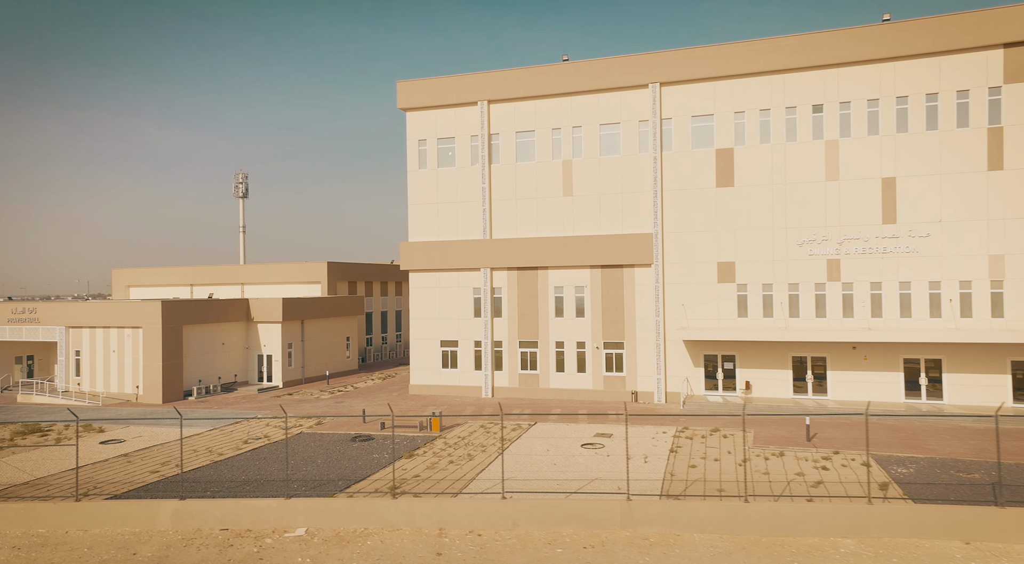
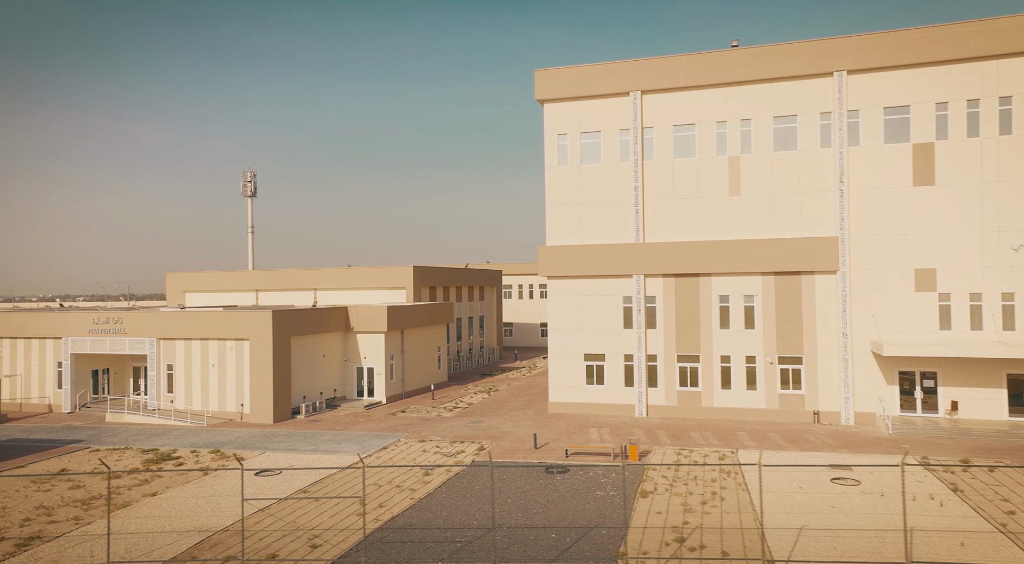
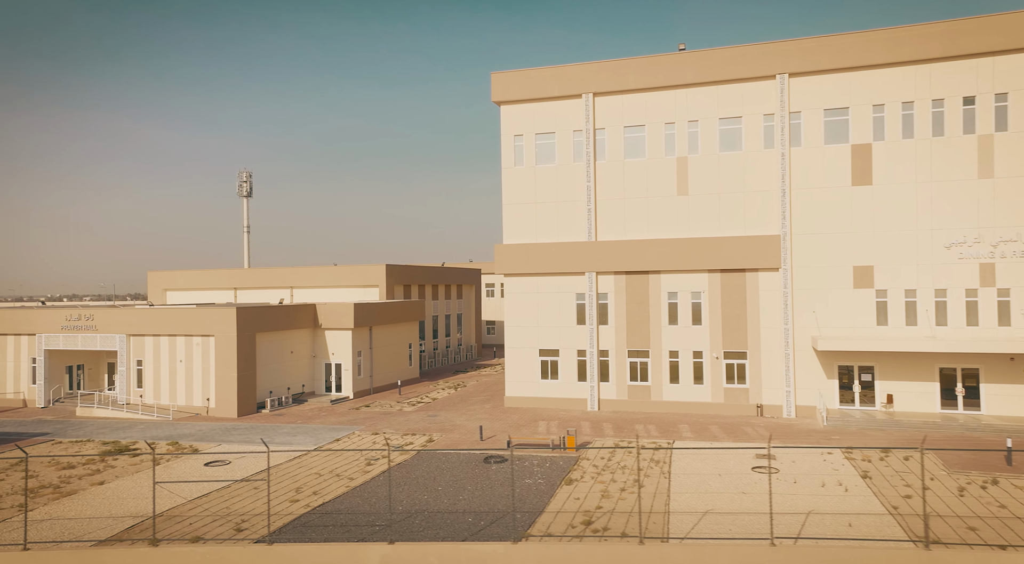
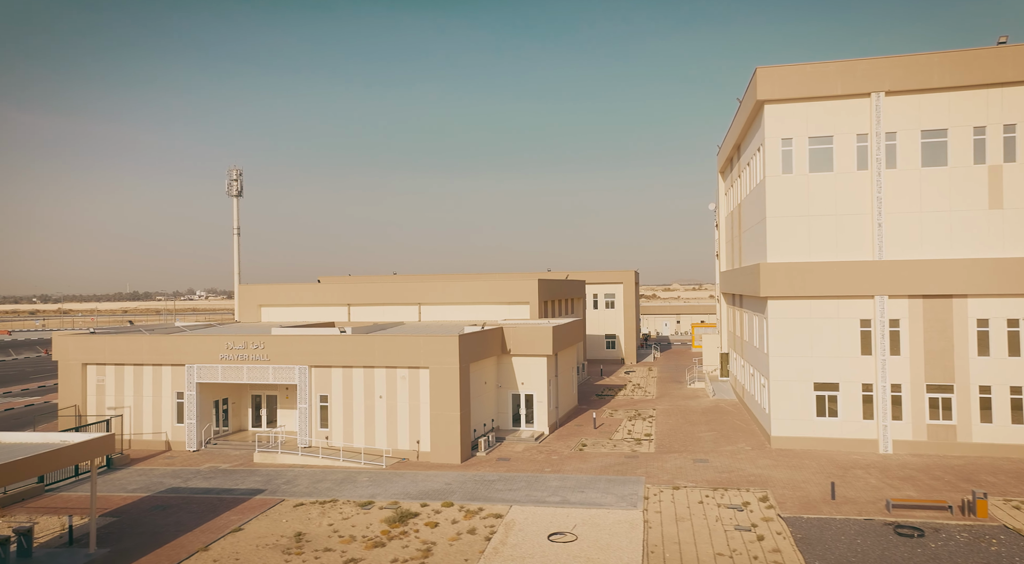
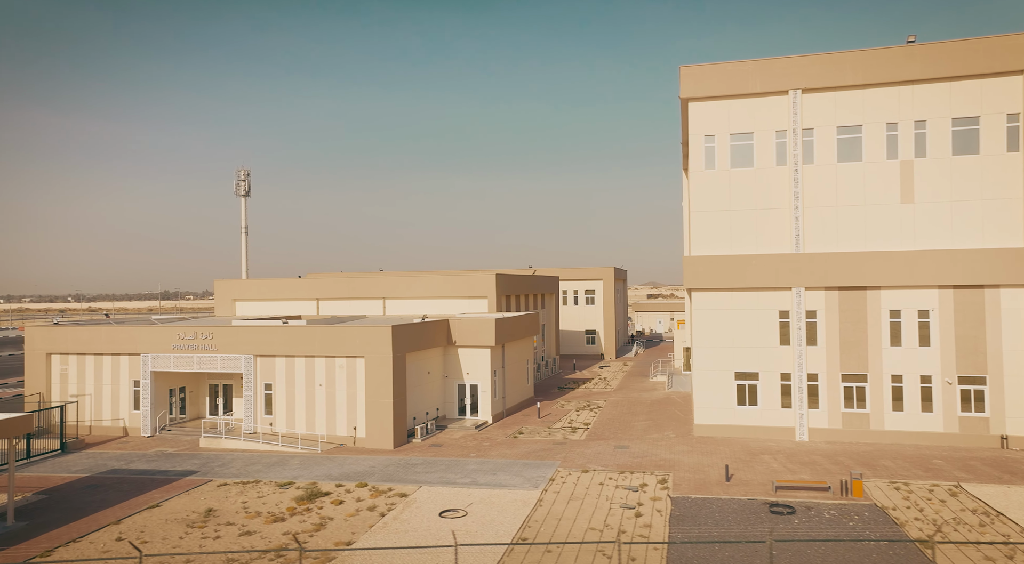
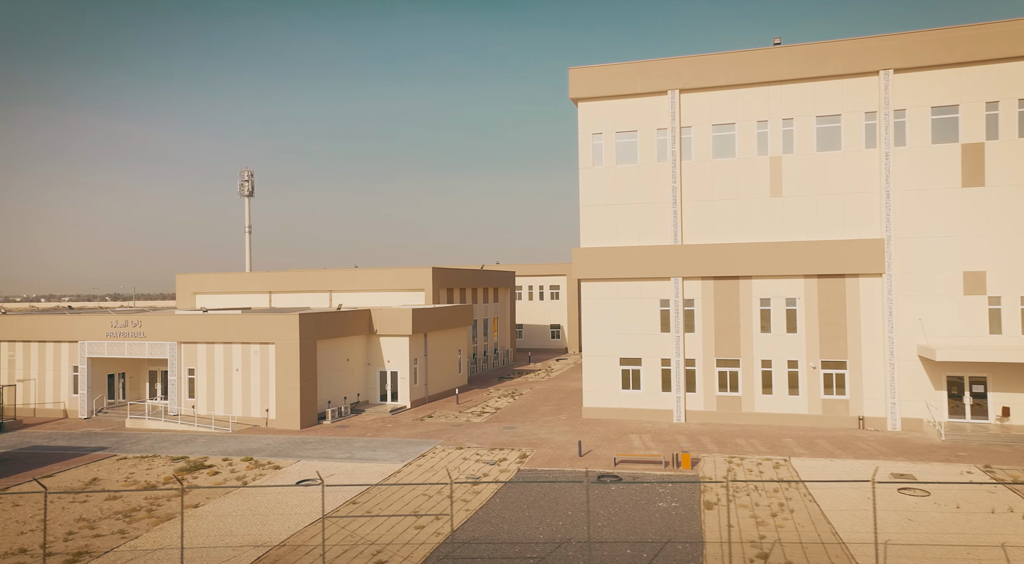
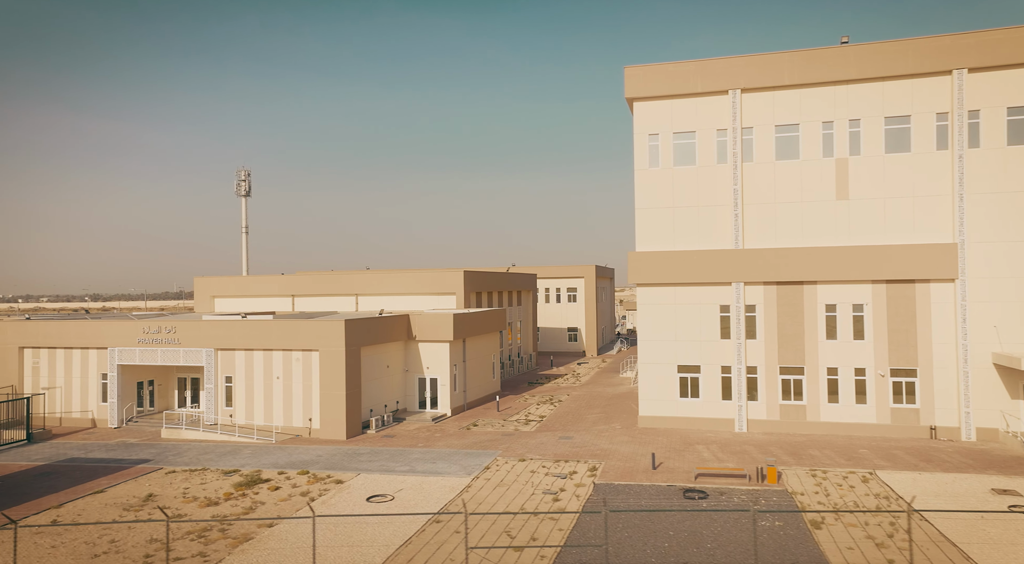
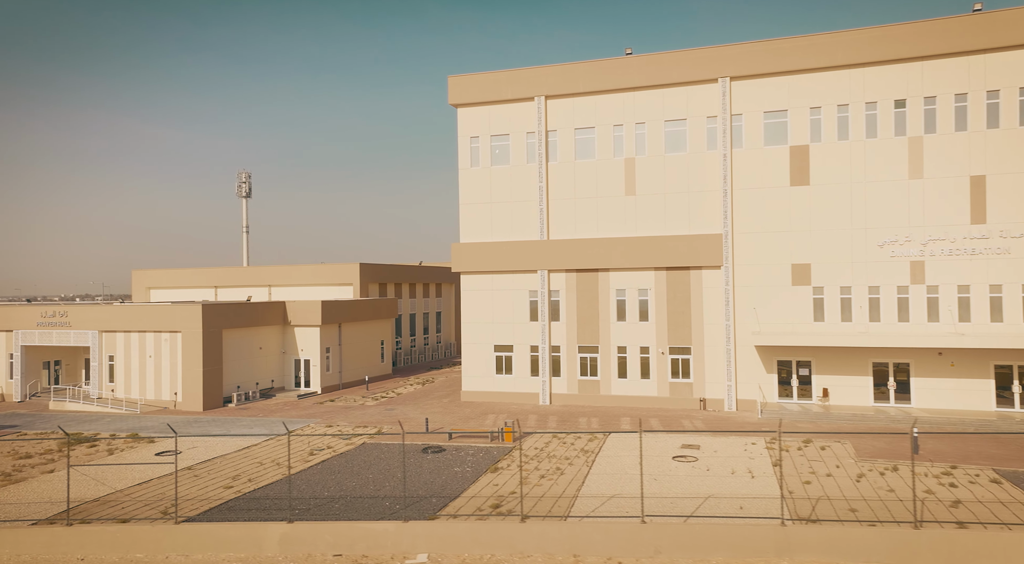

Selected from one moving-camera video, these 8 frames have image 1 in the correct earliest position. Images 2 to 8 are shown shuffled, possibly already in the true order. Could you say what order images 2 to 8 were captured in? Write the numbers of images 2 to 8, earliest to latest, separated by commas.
8, 3, 2, 6, 7, 5, 4
